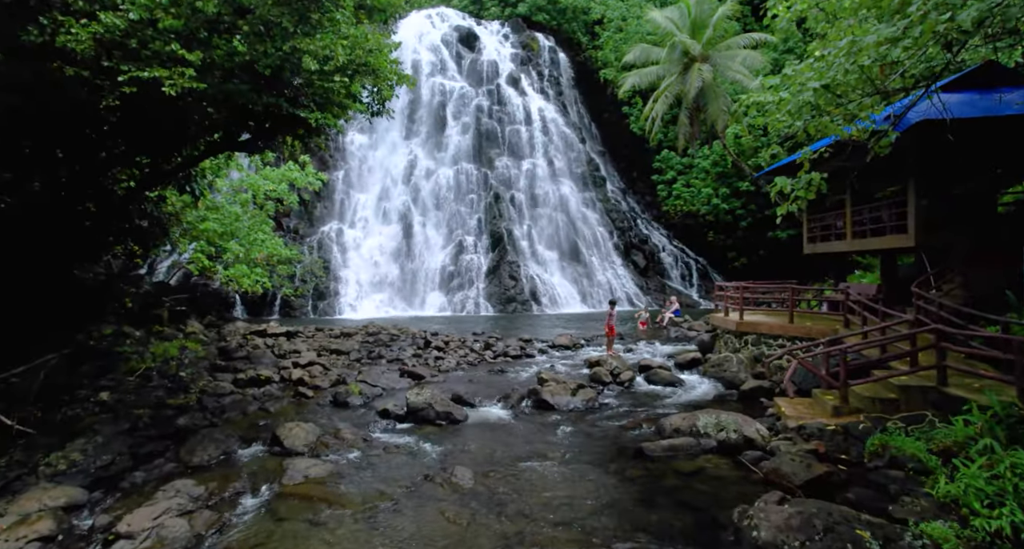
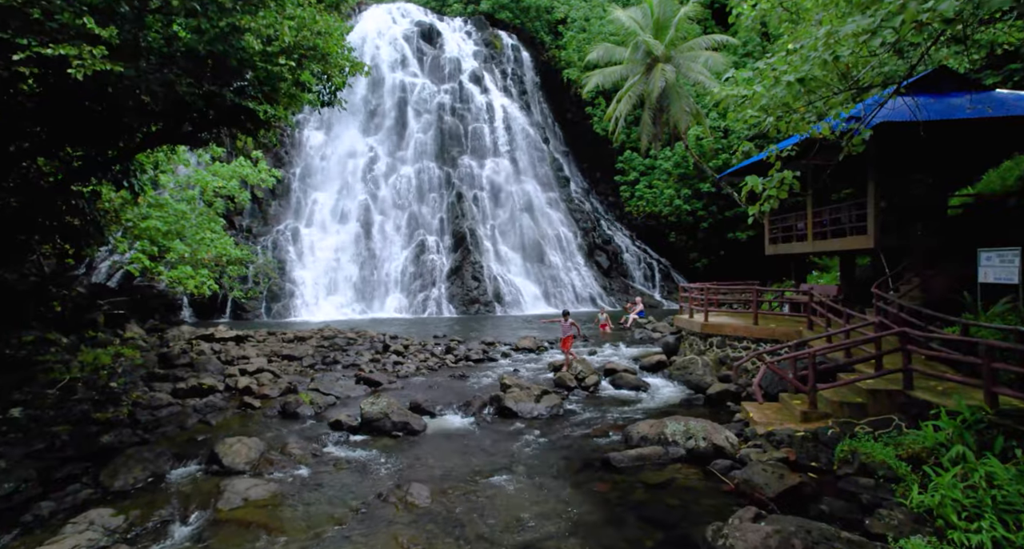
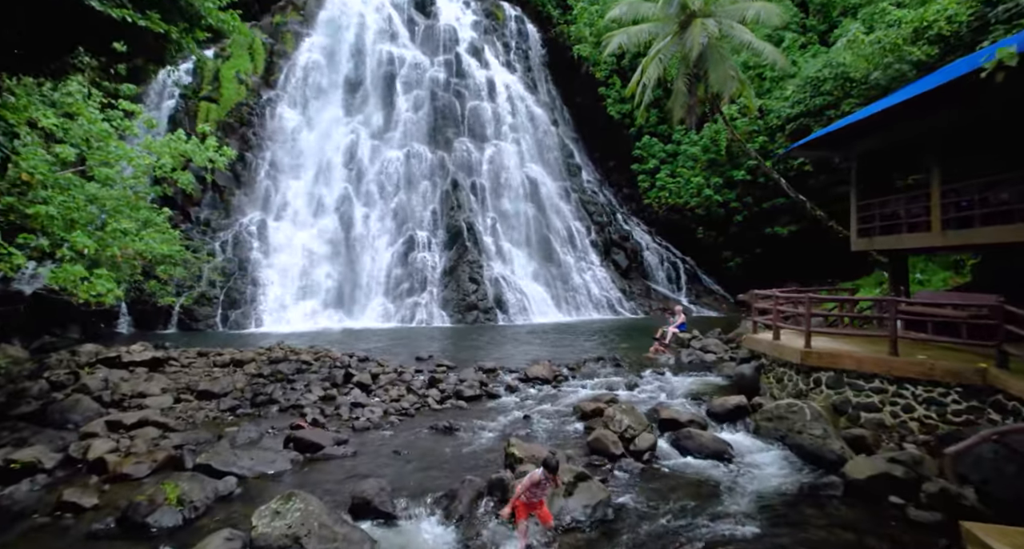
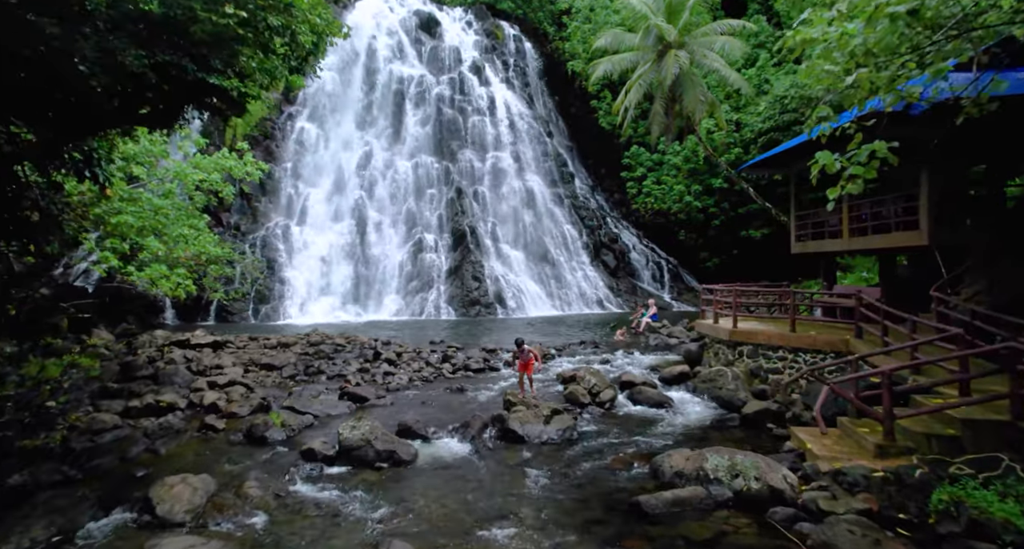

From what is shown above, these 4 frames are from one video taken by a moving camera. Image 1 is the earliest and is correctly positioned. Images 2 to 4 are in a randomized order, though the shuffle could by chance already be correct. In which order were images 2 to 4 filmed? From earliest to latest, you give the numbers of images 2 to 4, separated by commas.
2, 4, 3
